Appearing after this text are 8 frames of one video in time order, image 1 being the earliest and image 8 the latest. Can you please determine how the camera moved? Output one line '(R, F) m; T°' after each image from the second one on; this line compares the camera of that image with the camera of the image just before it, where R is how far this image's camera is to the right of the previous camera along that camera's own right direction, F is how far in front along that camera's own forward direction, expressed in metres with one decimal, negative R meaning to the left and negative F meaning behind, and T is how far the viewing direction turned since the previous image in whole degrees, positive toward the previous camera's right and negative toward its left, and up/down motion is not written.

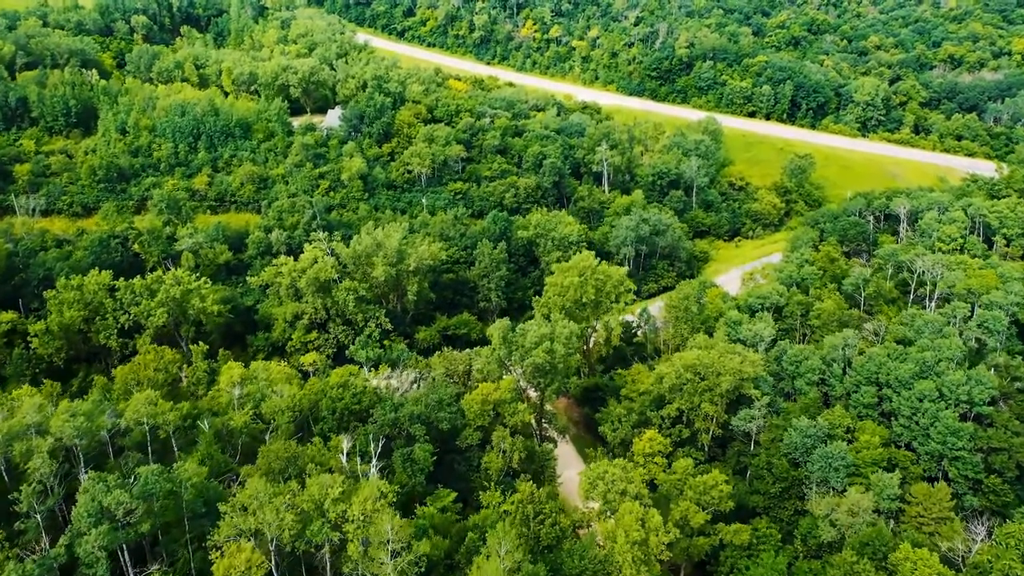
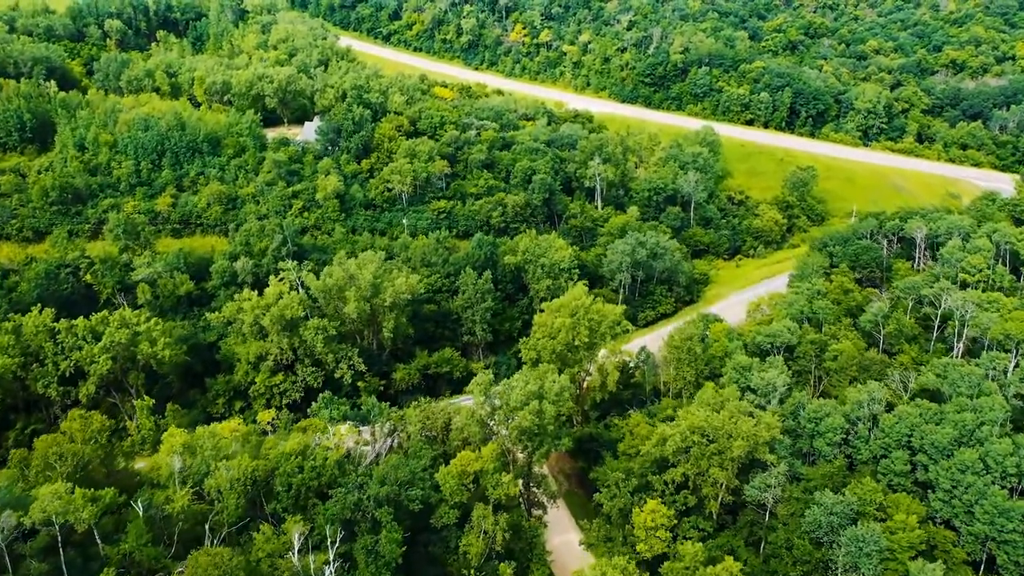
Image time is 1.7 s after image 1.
(+0.5, +5.2) m; +1°
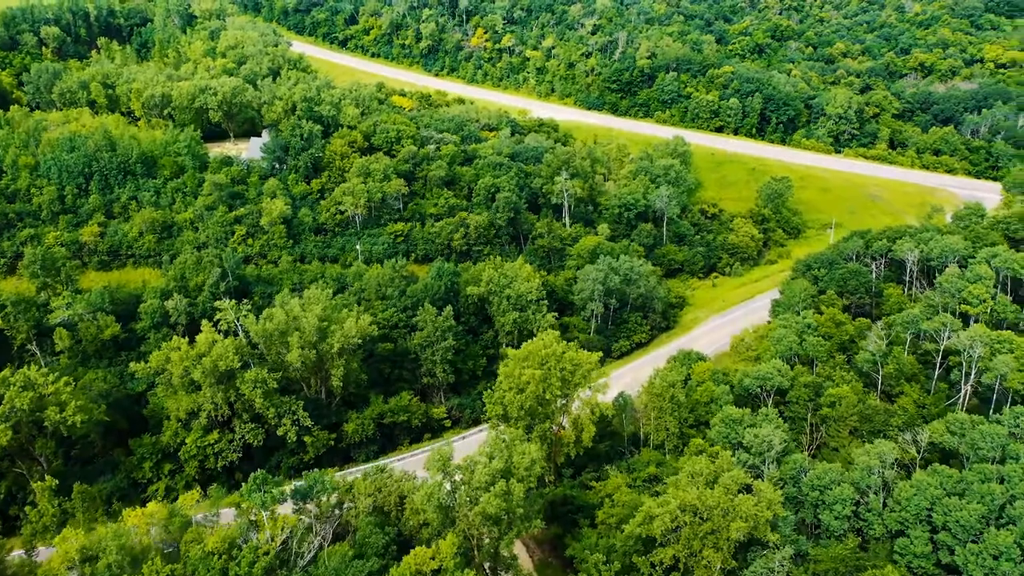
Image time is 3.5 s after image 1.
(+0.4, +5.3) m; +2°
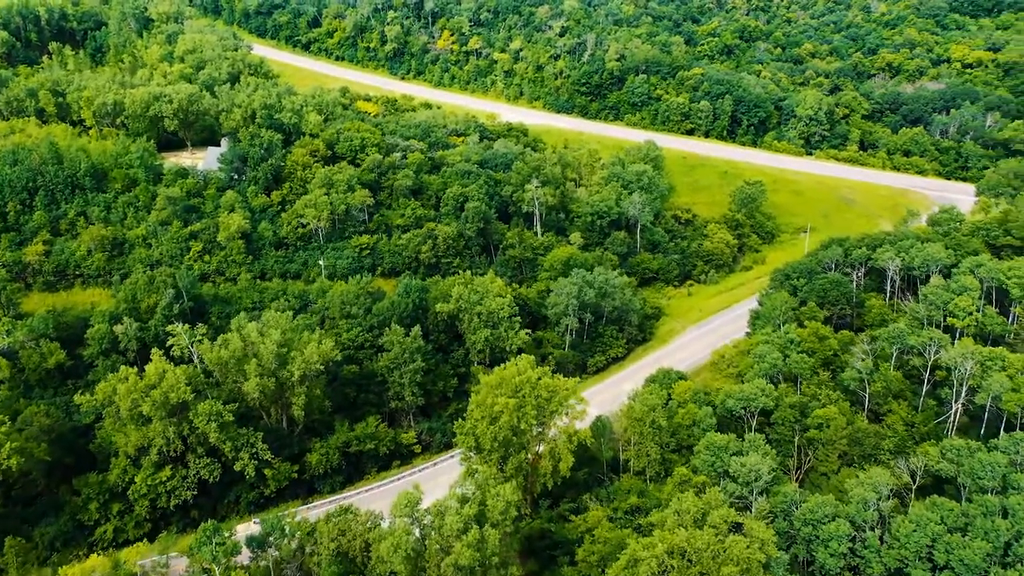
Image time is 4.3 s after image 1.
(+0.1, +2.5) m; +2°
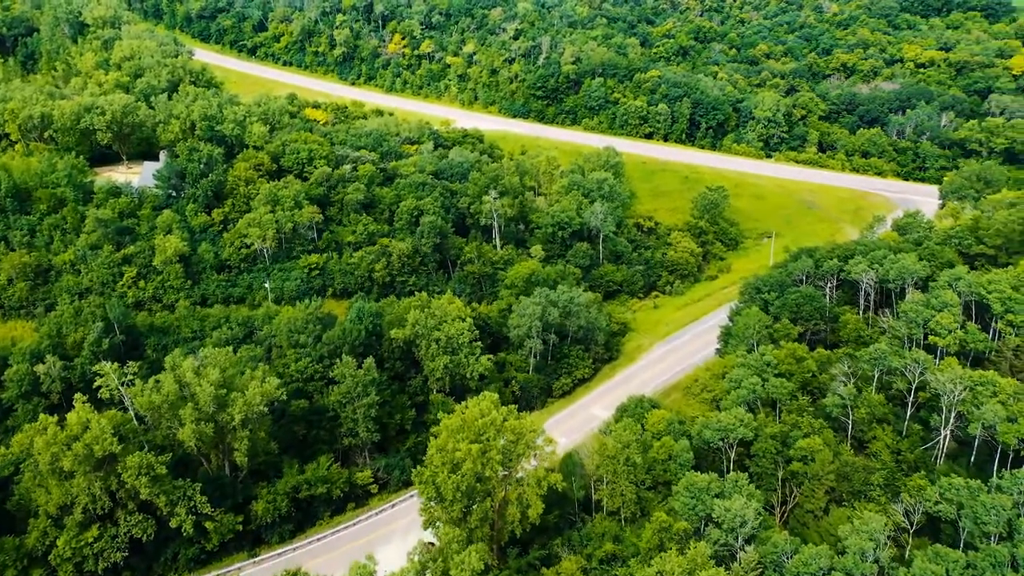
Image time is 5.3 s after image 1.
(0.0, +3.3) m; +3°
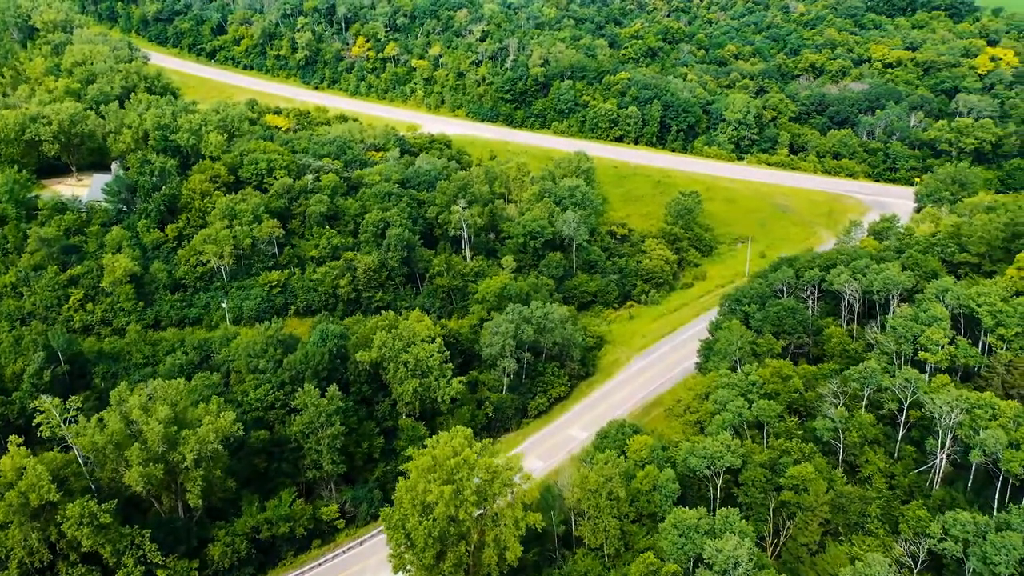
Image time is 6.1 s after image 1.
(0.0, +2.6) m; +2°
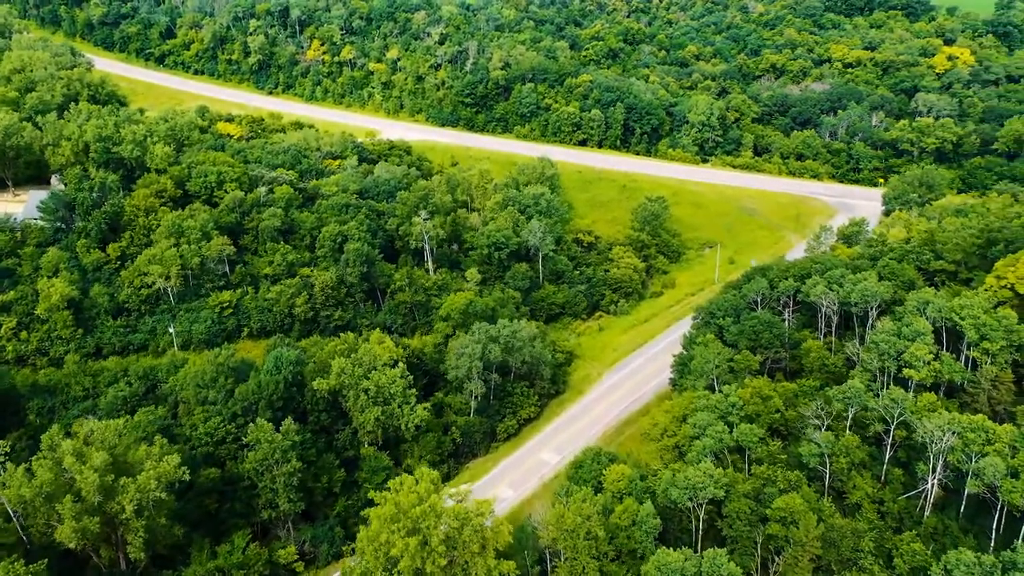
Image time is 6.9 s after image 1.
(-0.1, +2.6) m; +3°
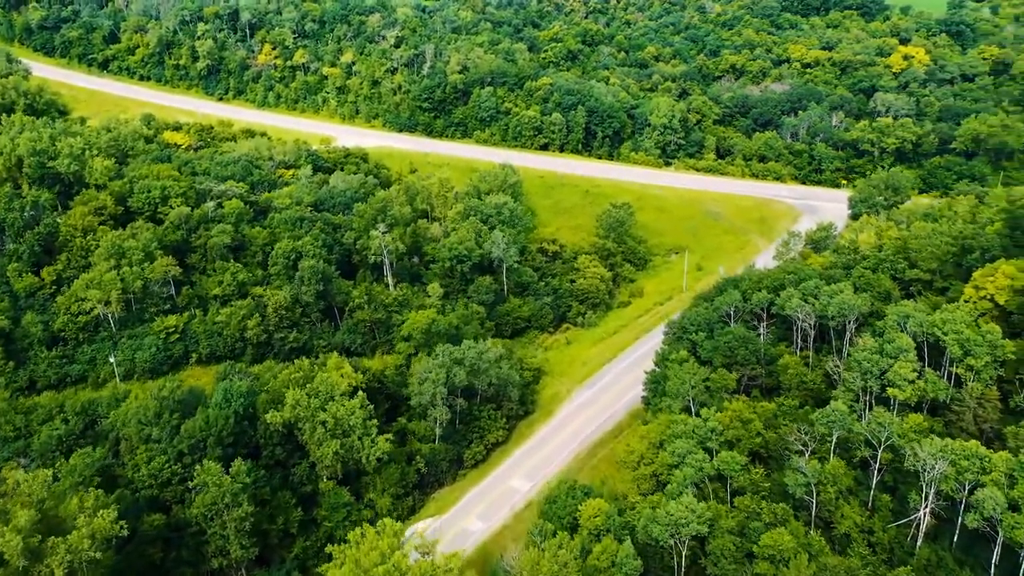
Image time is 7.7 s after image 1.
(-0.1, +2.5) m; +3°
